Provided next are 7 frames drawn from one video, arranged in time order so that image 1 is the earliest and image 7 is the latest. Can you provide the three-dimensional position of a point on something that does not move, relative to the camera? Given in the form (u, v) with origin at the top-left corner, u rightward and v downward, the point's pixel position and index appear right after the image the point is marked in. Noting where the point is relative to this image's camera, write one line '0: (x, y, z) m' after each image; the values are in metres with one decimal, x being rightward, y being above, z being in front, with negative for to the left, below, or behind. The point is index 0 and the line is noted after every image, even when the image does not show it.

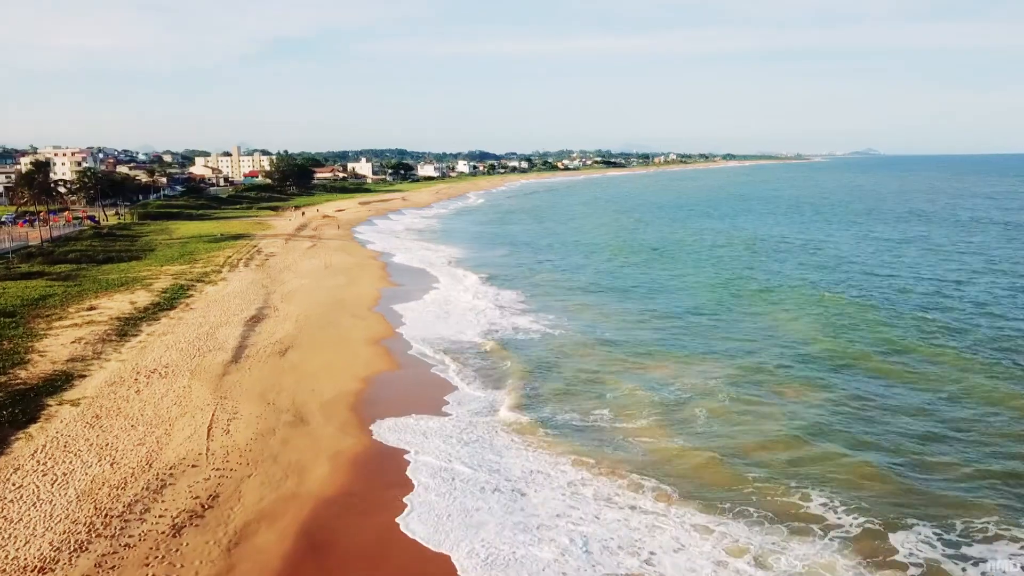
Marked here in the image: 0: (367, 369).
0: (-3.7, -2.0, +19.8) m
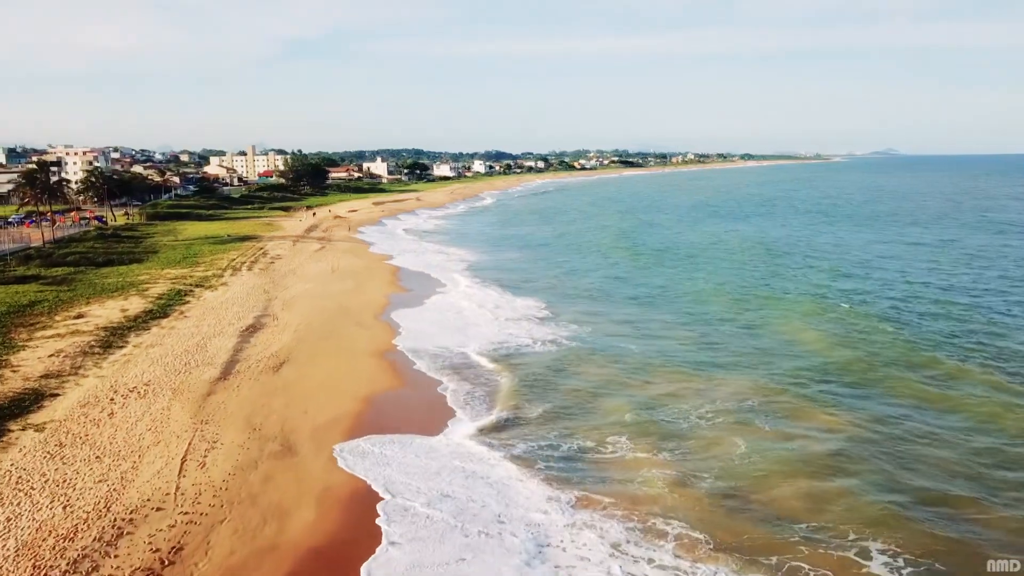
0: (-3.3, -2.3, +18.2) m
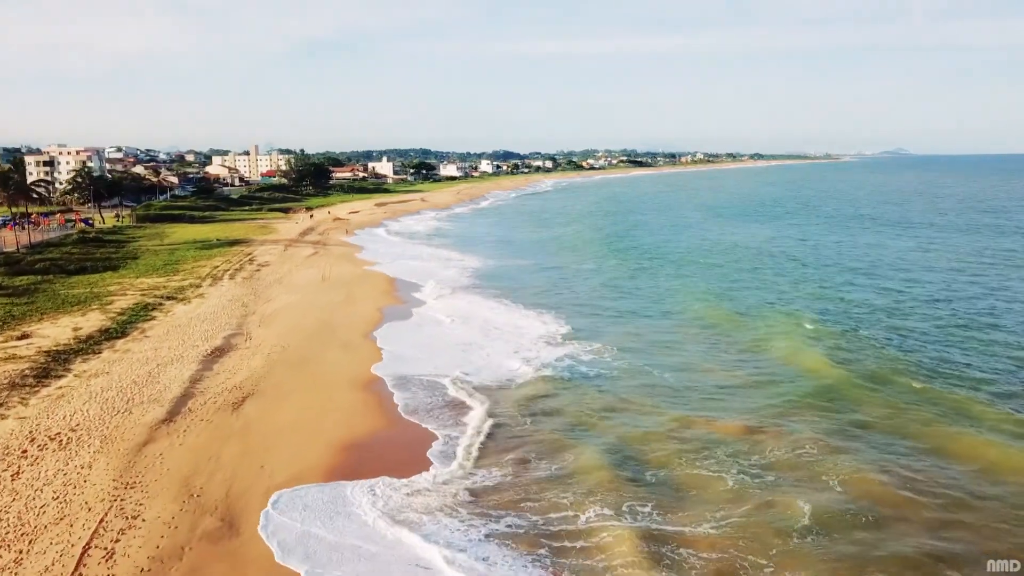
0: (-3.3, -2.7, +15.2) m
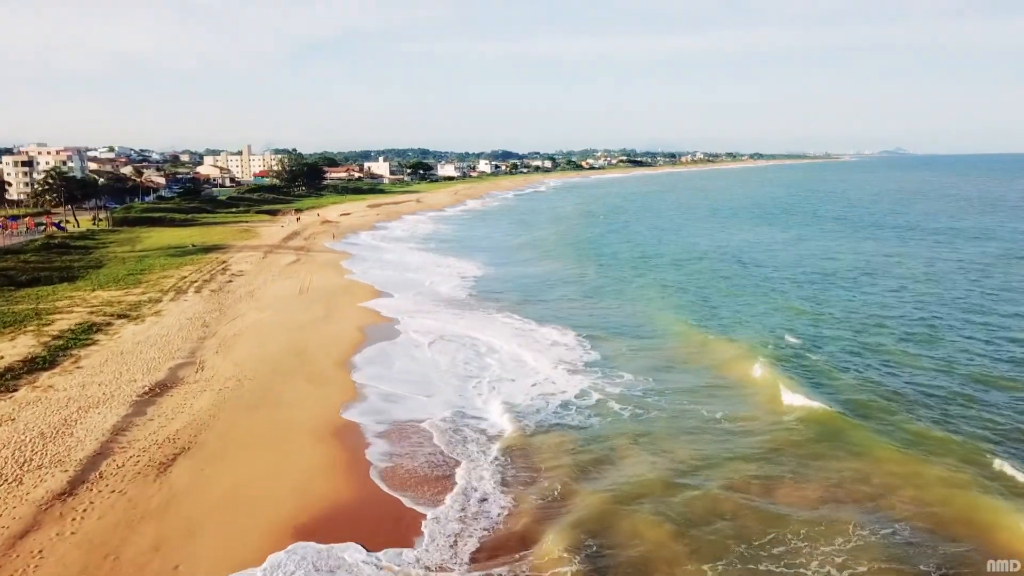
0: (-3.3, -3.2, +12.0) m
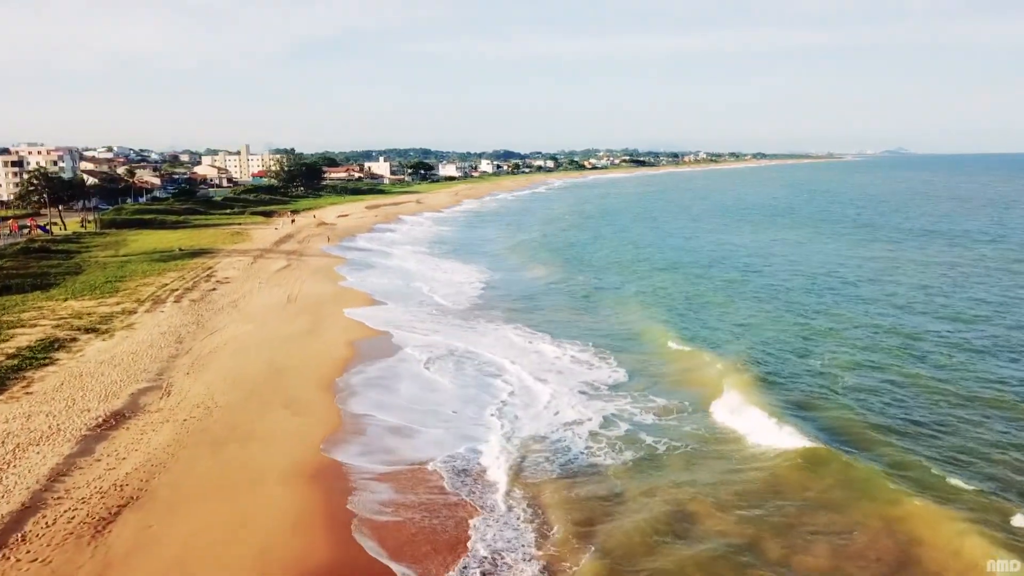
0: (-3.2, -3.5, +10.1) m
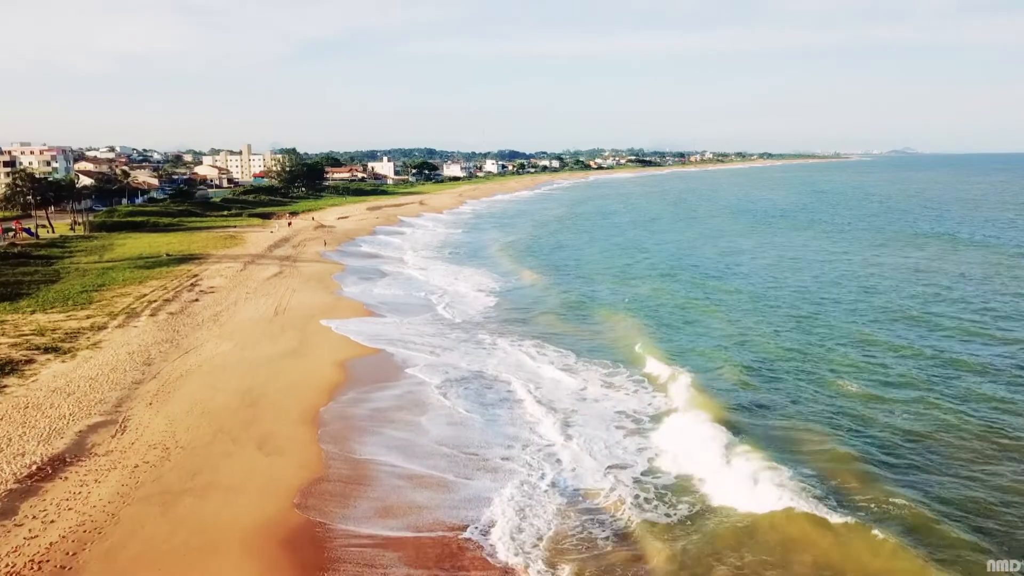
0: (-3.1, -3.8, +7.9) m
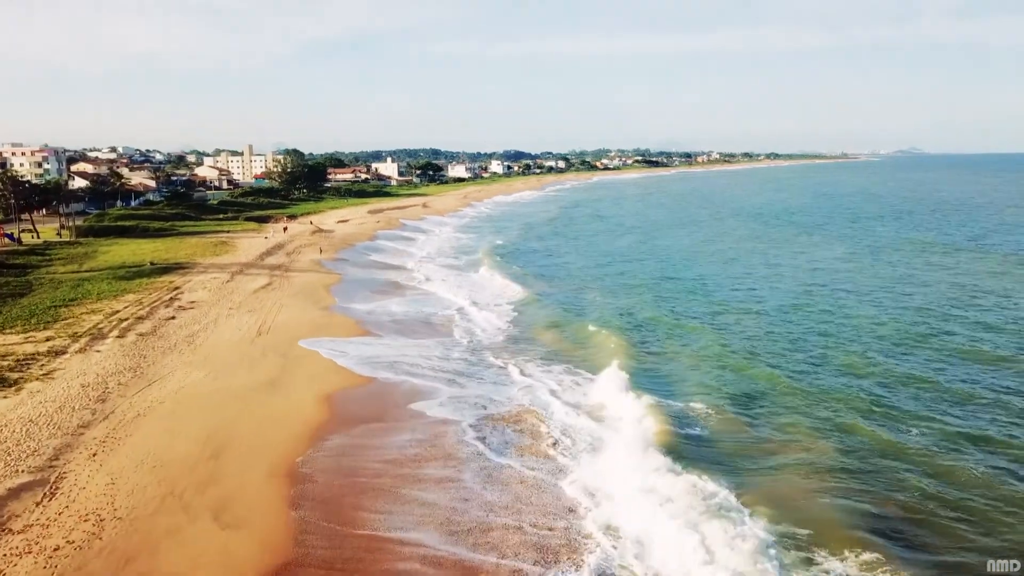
0: (-3.0, -4.3, +5.4) m
